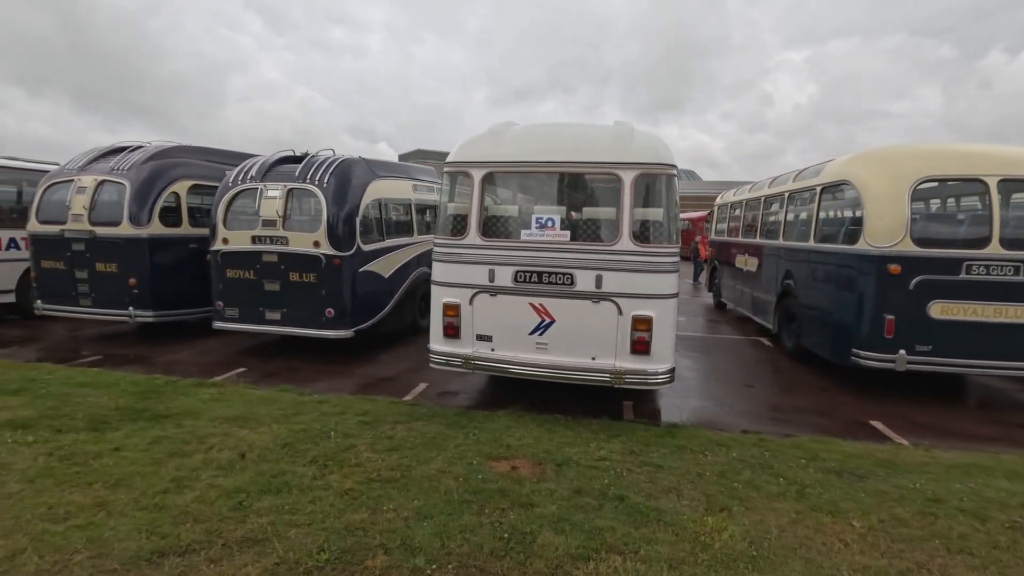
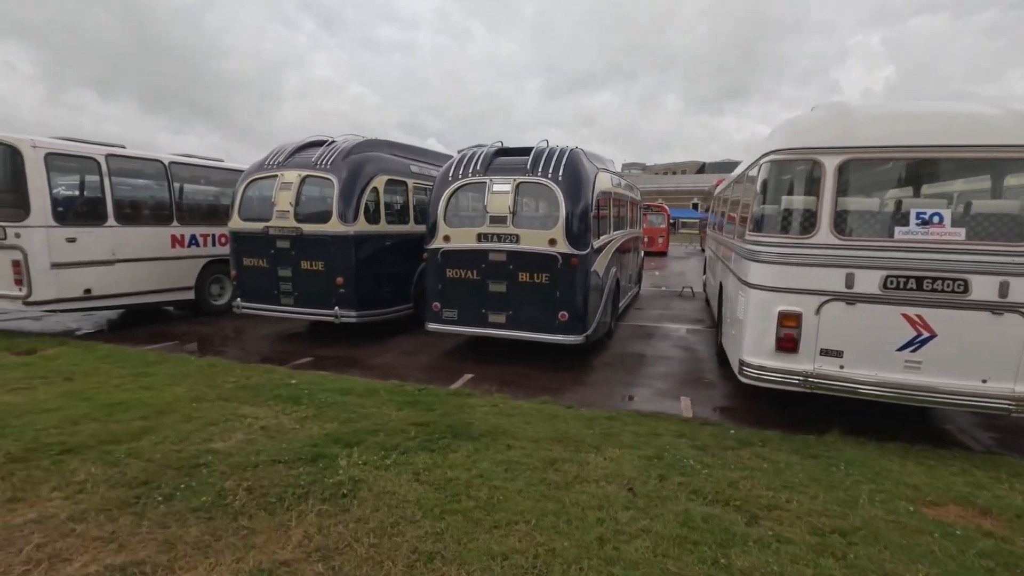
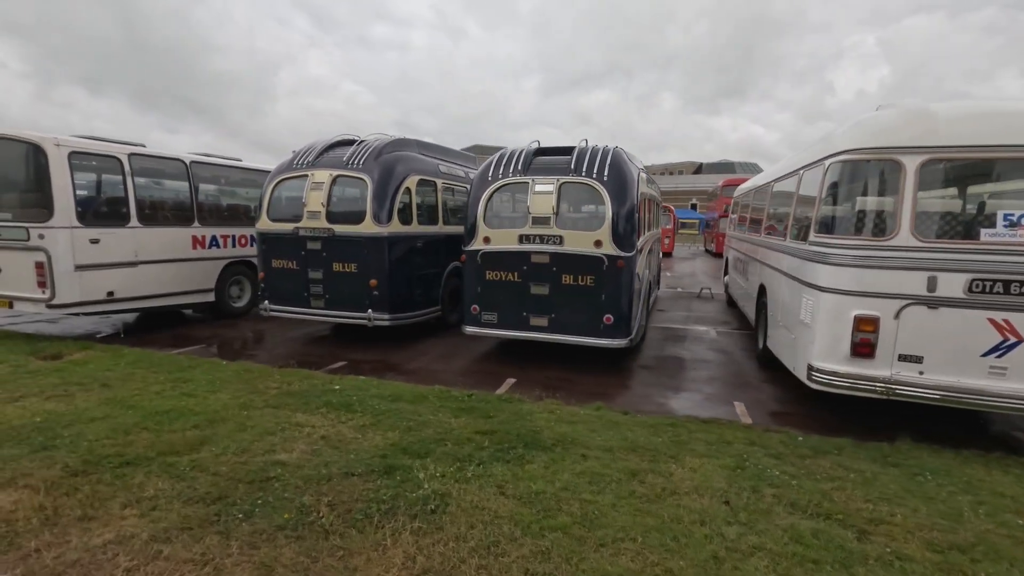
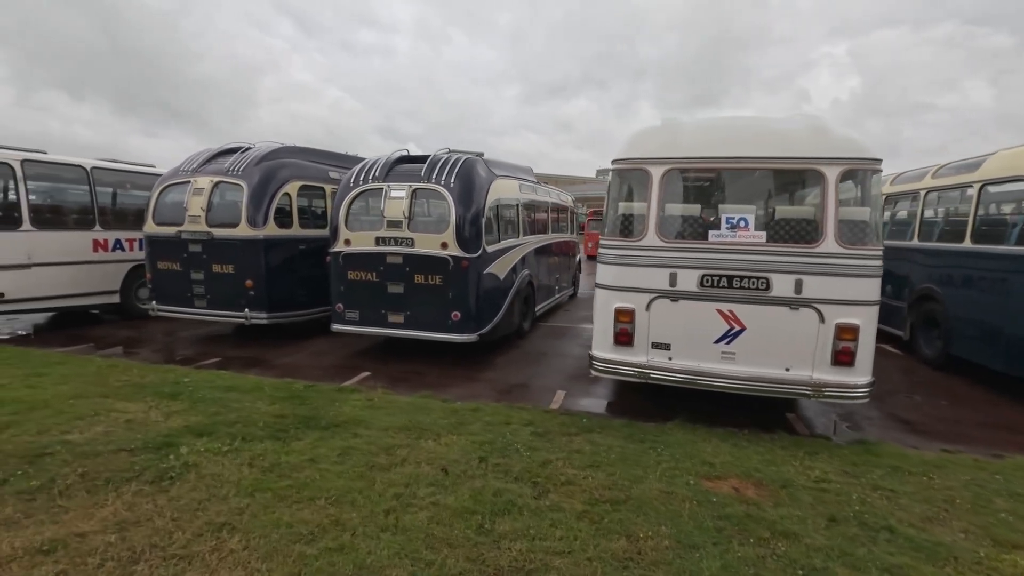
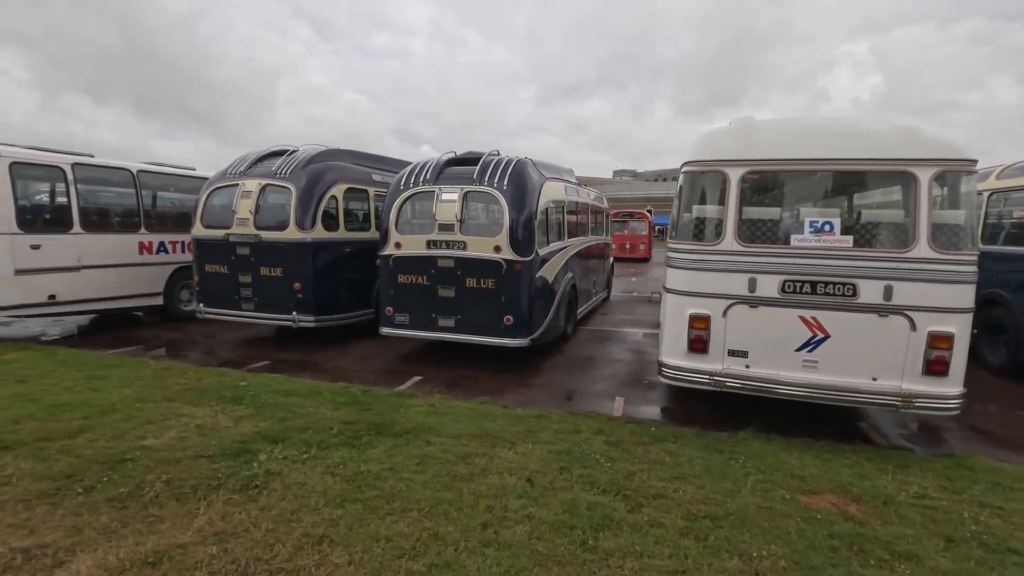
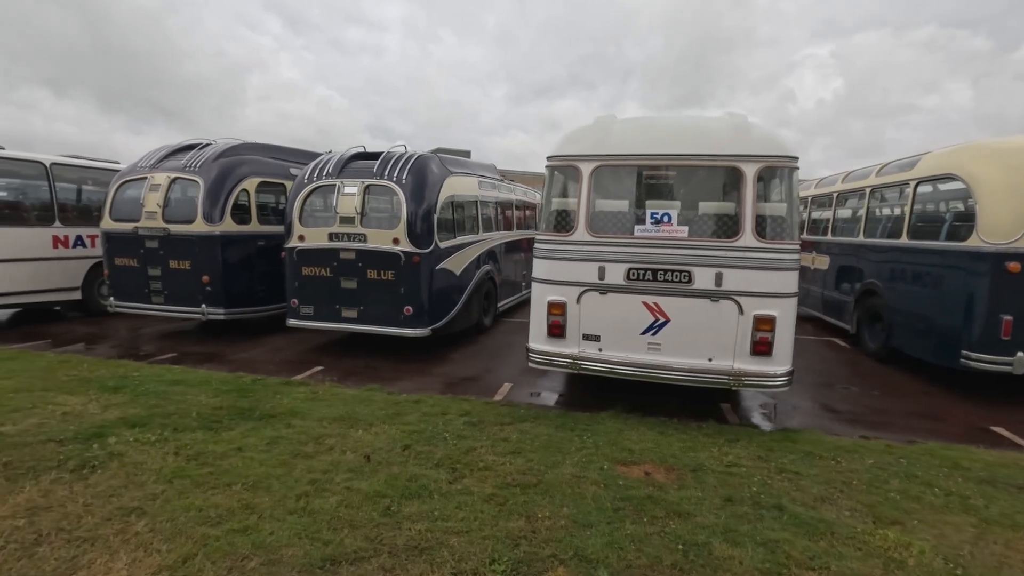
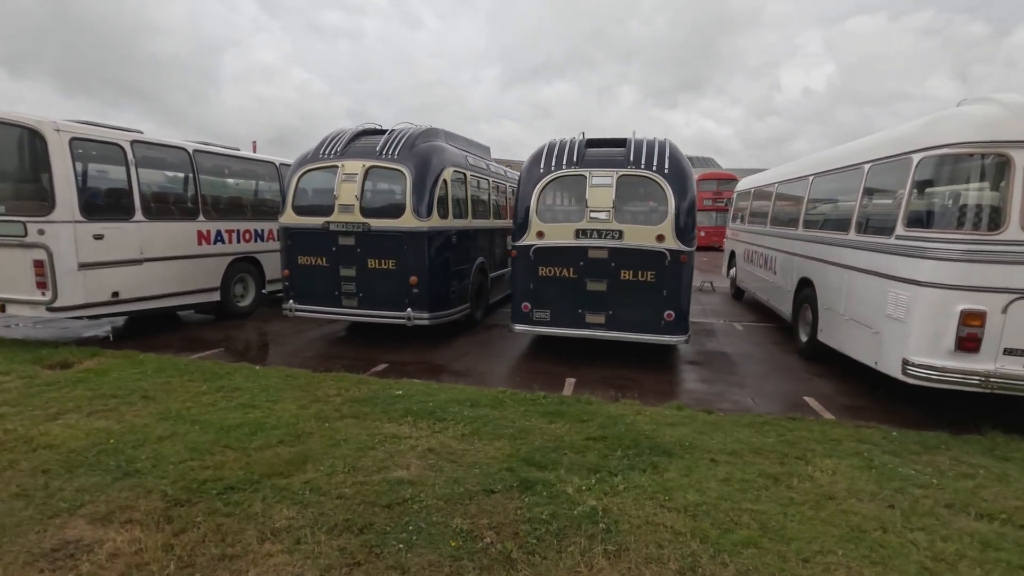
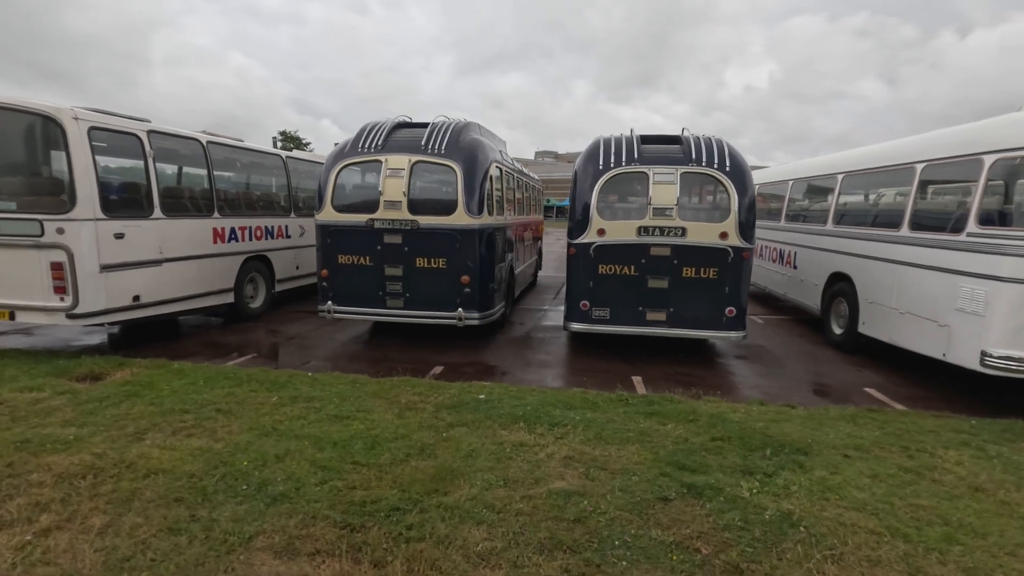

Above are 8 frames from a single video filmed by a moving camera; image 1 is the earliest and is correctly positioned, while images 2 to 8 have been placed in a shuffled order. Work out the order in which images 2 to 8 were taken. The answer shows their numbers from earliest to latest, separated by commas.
6, 4, 5, 2, 3, 7, 8
